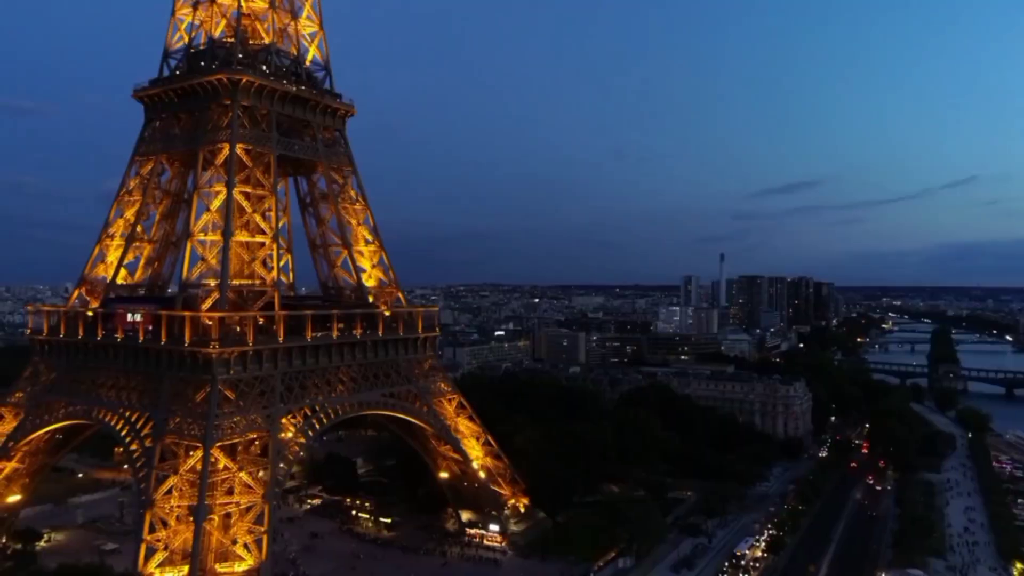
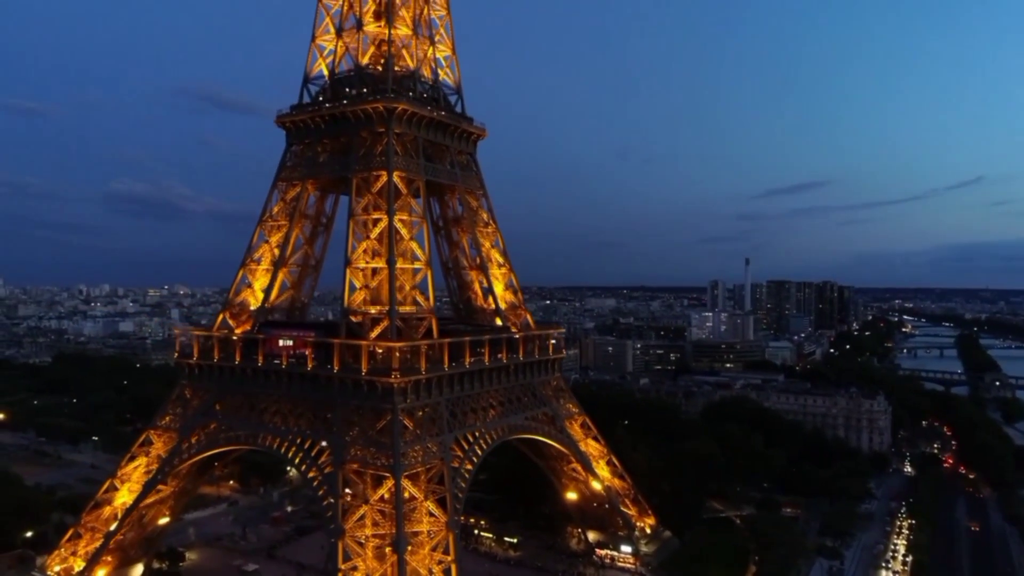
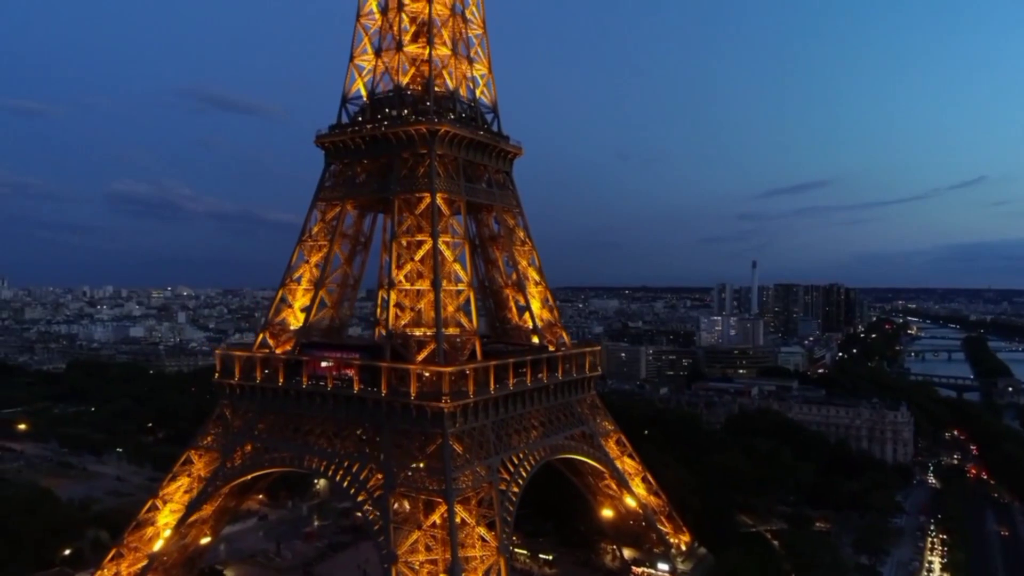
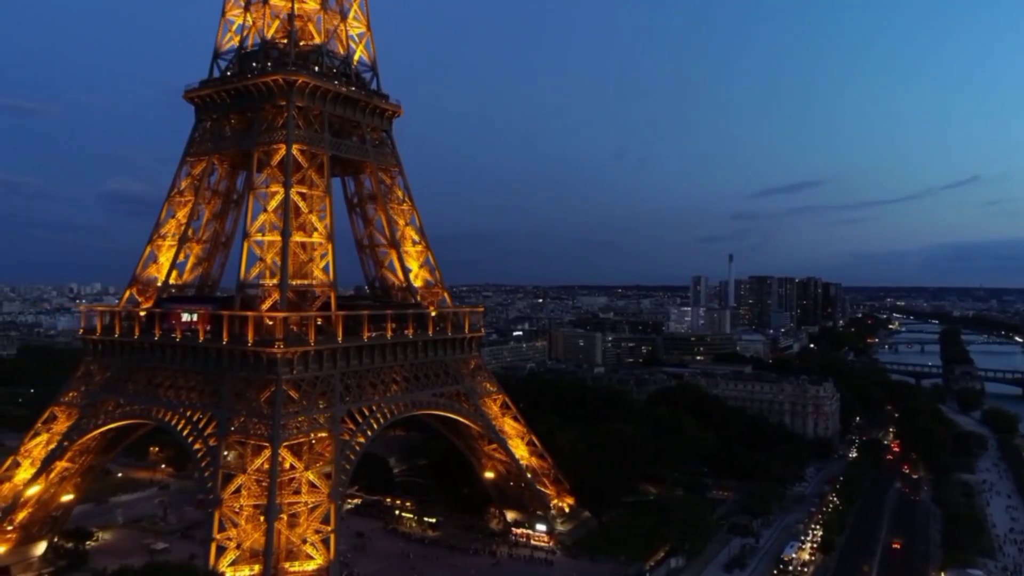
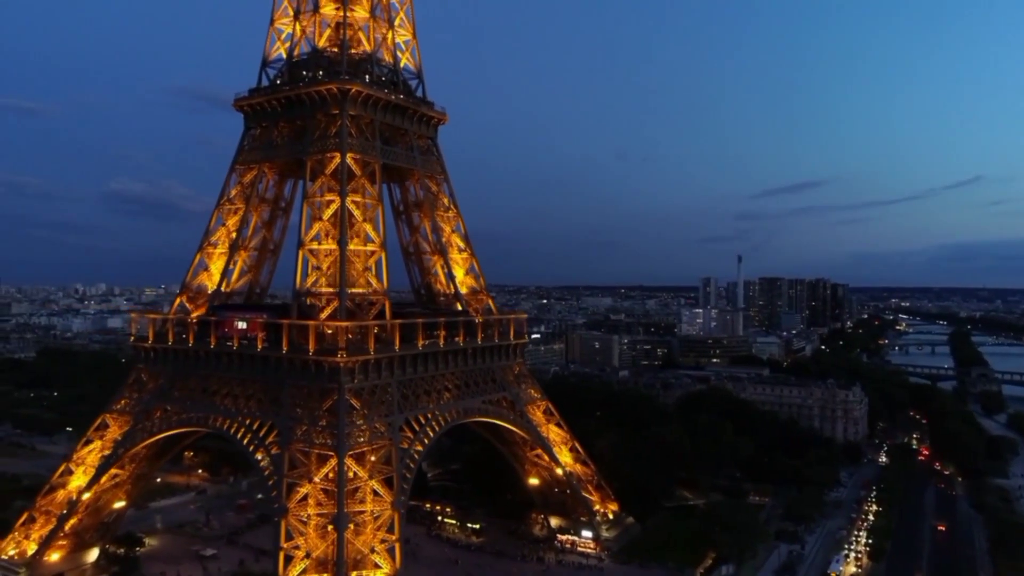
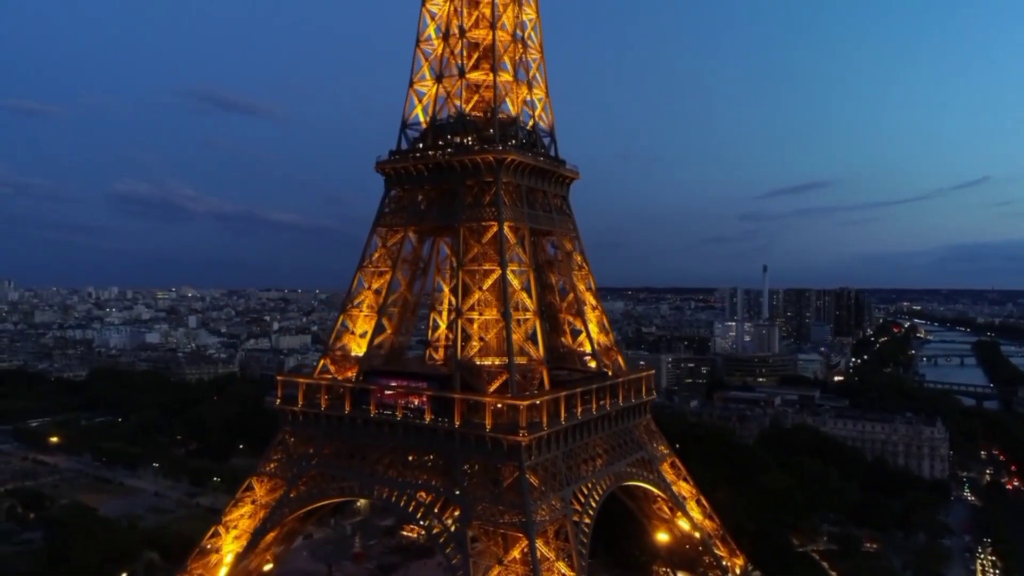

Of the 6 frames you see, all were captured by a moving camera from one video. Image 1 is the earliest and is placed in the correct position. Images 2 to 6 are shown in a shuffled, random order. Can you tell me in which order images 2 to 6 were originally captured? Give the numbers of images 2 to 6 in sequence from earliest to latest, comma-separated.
4, 5, 2, 3, 6
